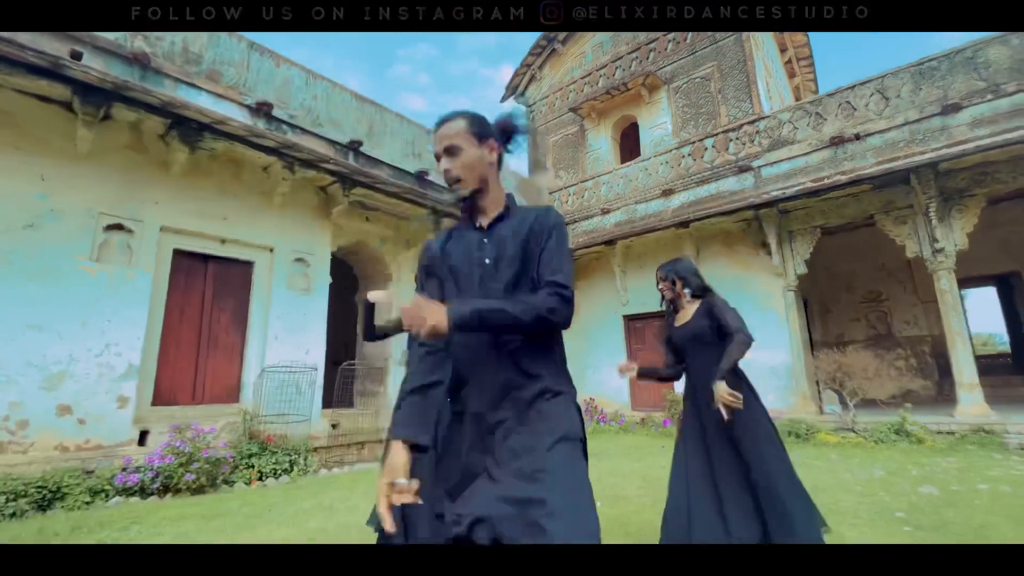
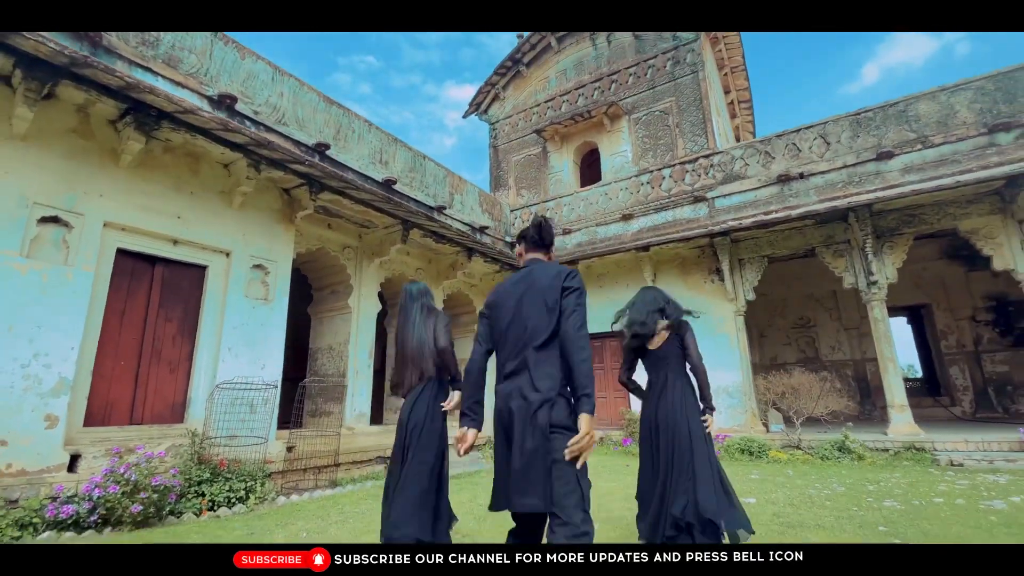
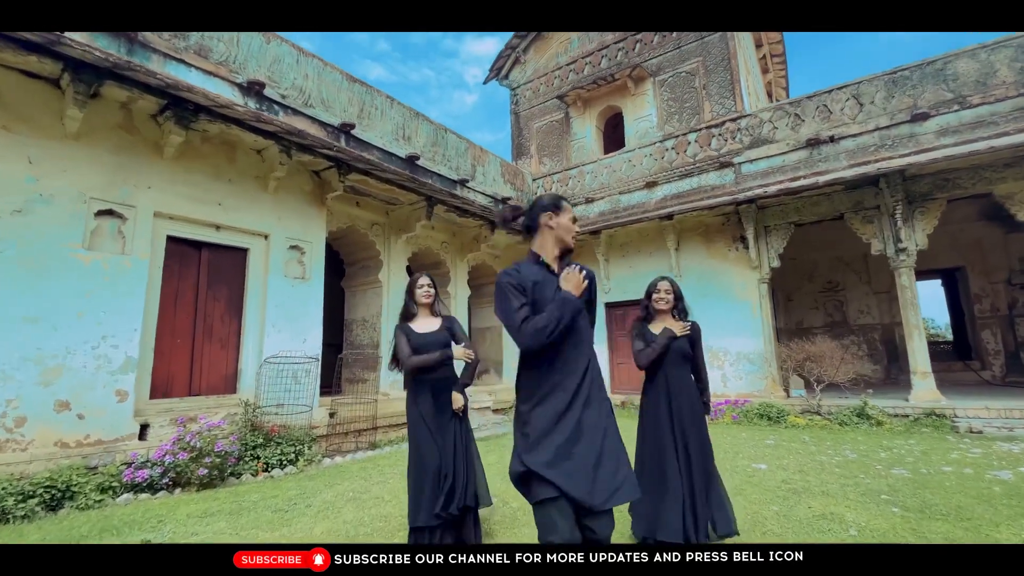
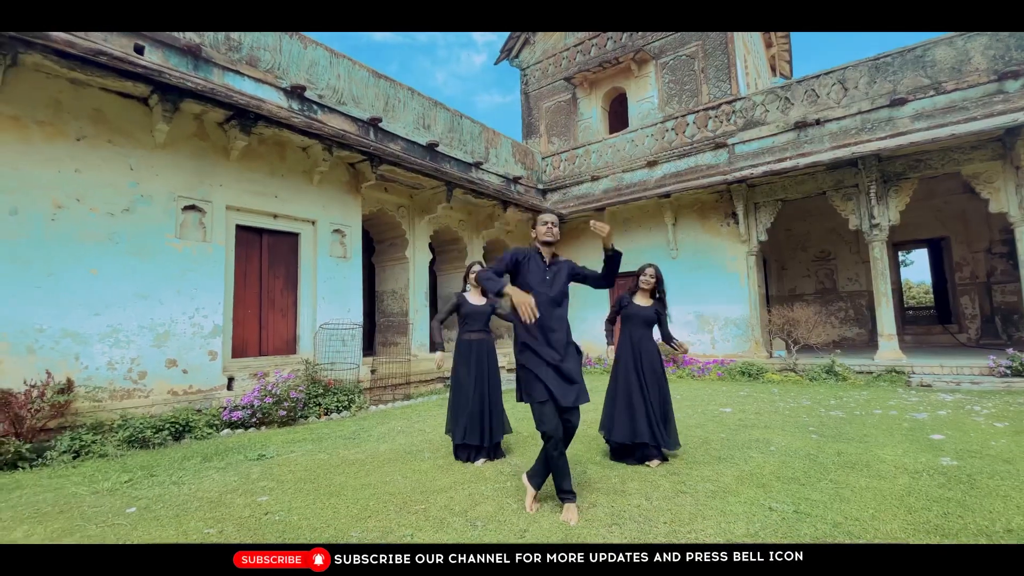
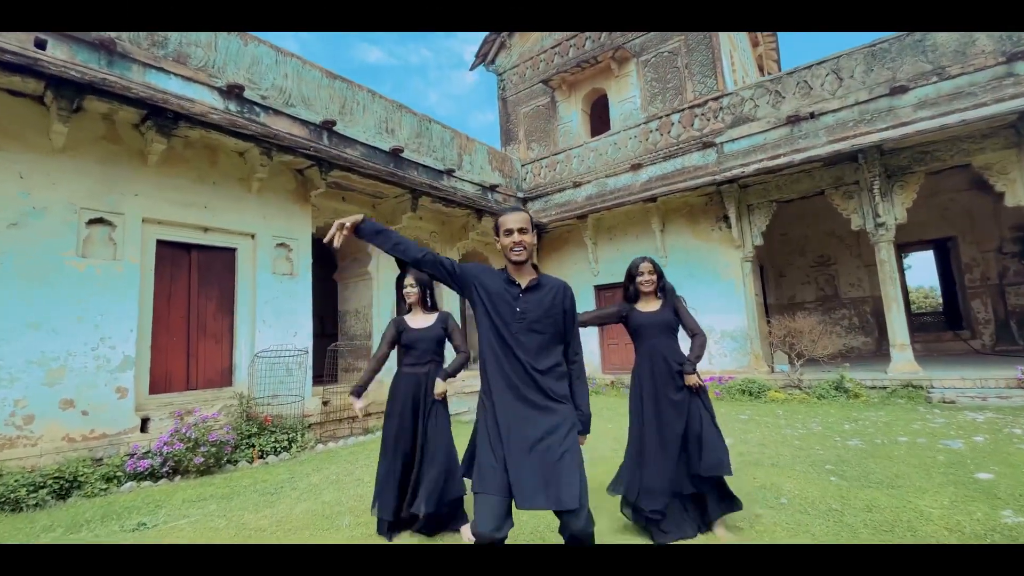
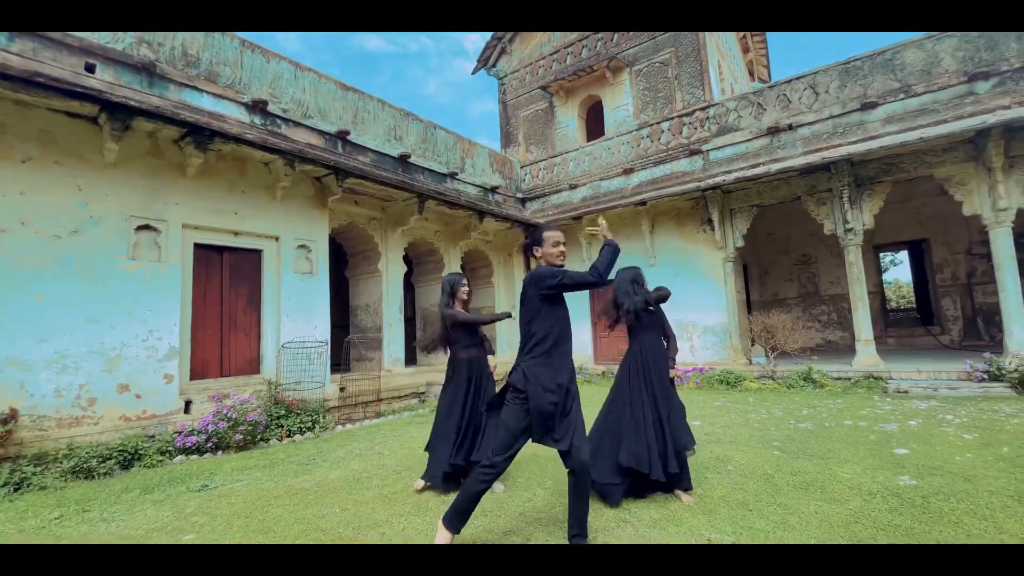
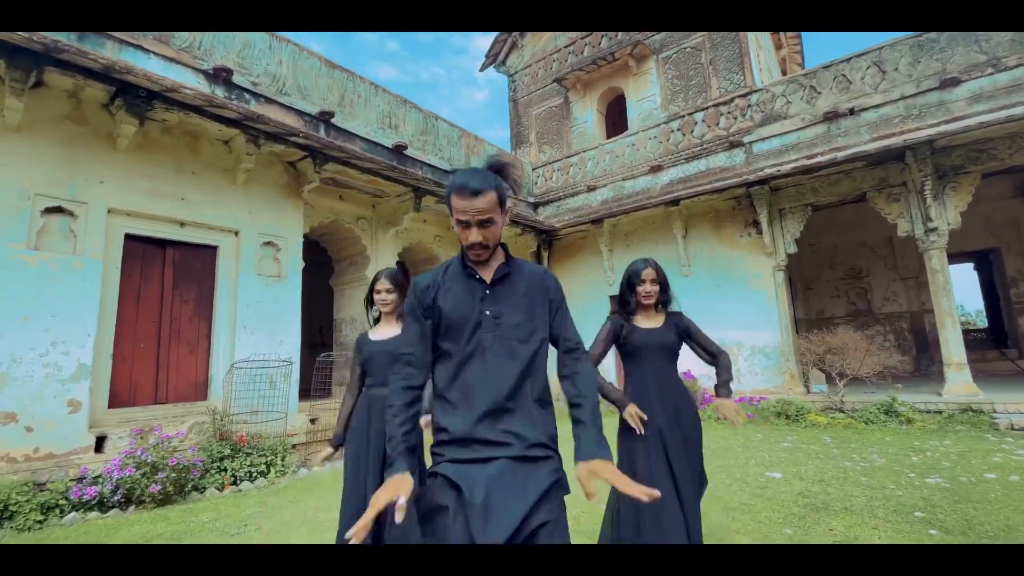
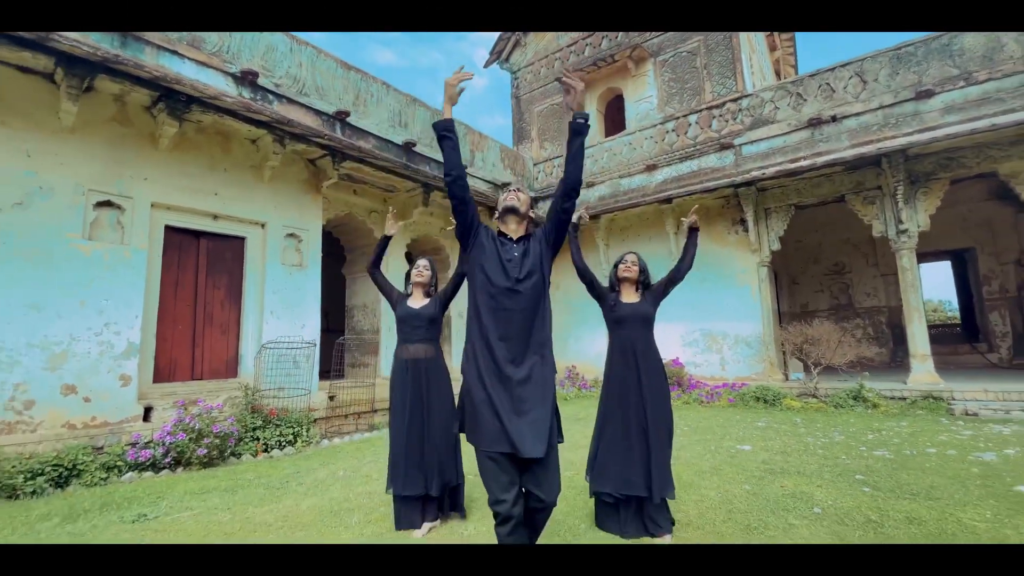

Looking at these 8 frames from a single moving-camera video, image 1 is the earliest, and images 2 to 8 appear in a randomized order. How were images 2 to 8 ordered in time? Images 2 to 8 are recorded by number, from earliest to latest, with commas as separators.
6, 5, 7, 8, 4, 3, 2
